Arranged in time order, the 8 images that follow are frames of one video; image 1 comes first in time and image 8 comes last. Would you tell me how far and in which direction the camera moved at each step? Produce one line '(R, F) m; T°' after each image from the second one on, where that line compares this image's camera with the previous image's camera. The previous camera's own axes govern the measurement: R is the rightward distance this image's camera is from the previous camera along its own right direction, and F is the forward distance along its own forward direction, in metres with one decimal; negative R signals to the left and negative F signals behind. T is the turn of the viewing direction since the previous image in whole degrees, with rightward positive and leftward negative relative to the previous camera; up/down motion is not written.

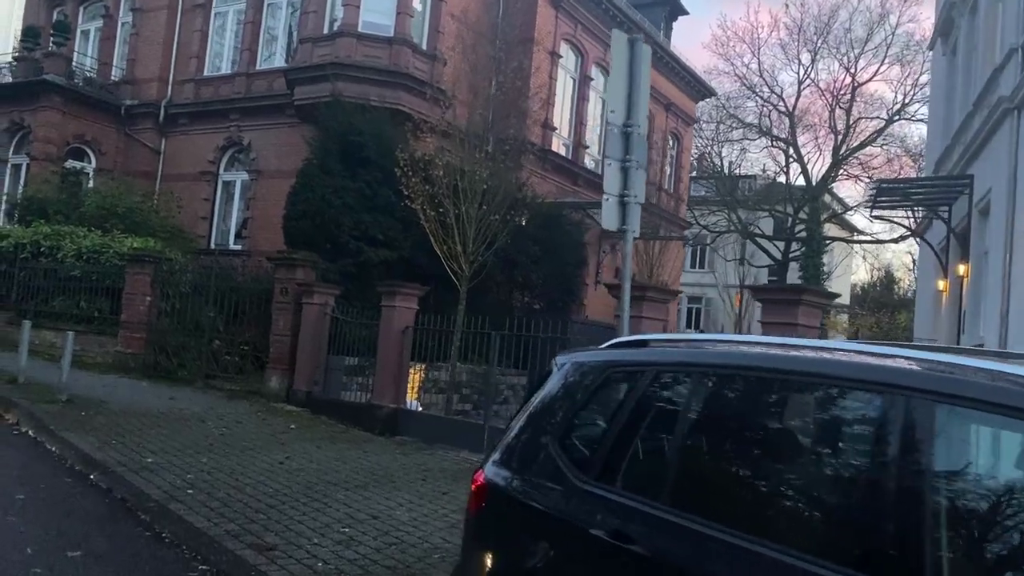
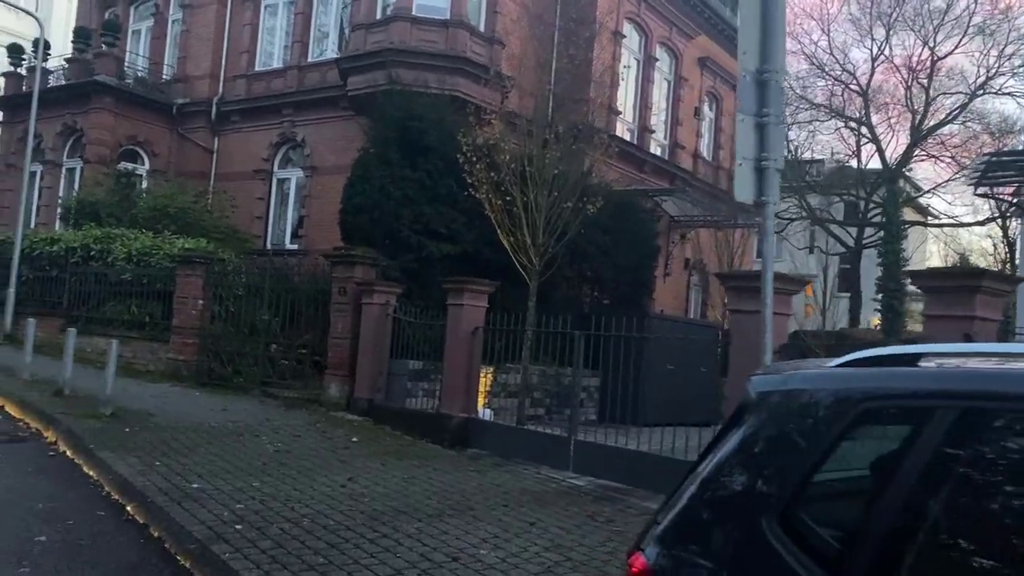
(-0.3, +1.1) m; -4°
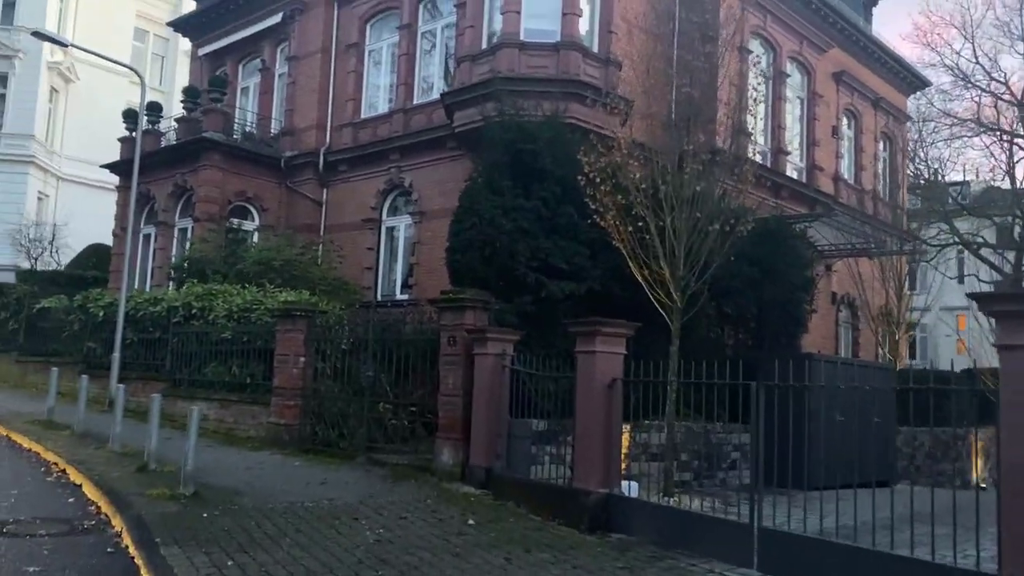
(-0.2, +1.6) m; -8°
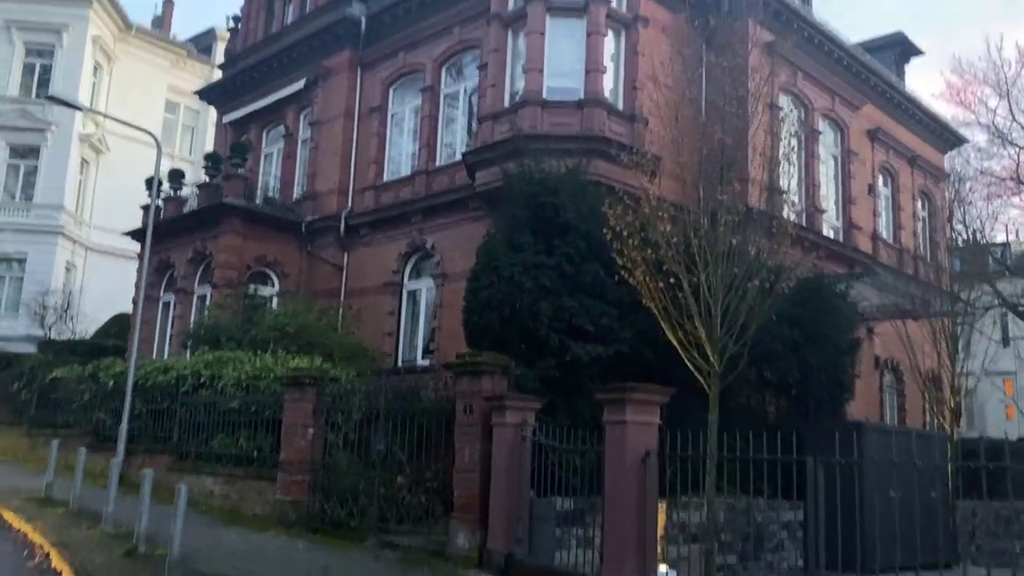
(+0.1, +0.7) m; -2°
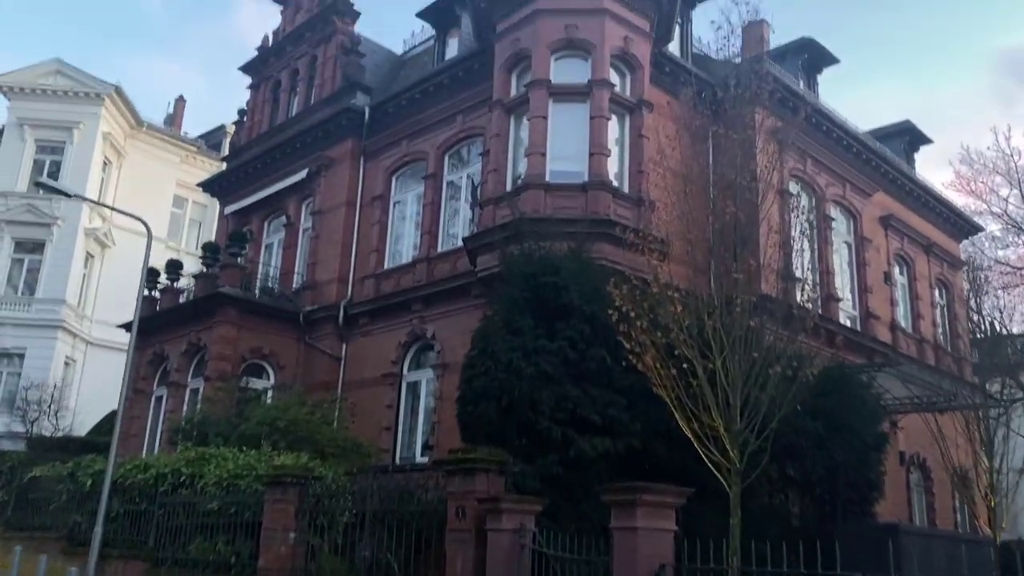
(+0.1, +0.7) m; -1°
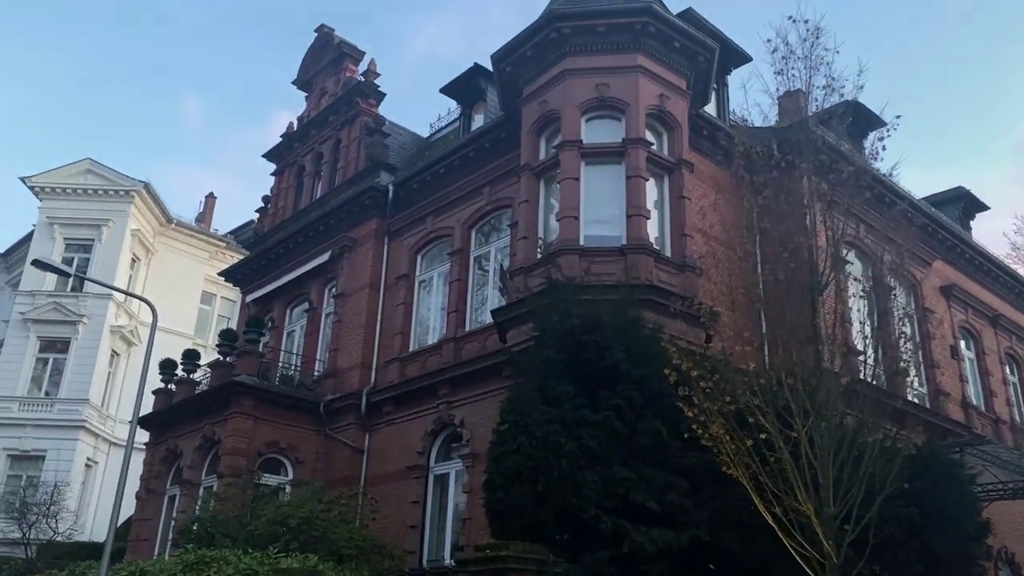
(0.0, +1.3) m; -2°
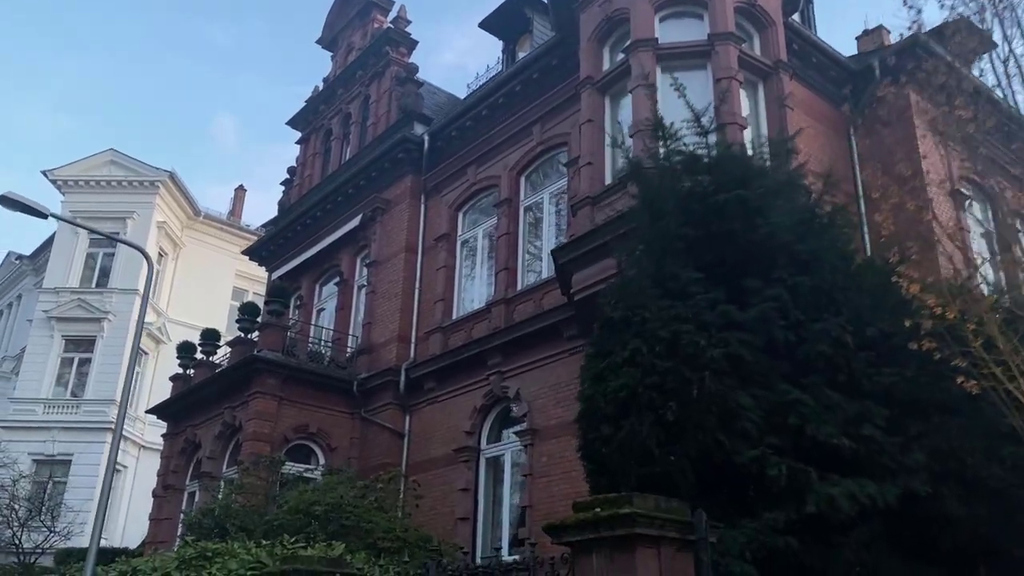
(-0.4, +2.4) m; -2°
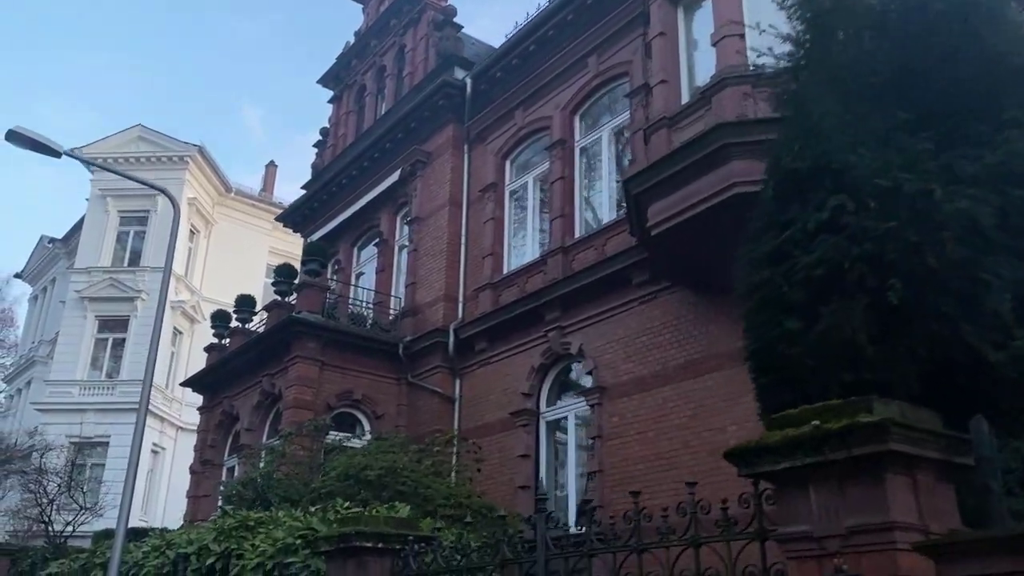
(-0.4, +1.2) m; -2°
